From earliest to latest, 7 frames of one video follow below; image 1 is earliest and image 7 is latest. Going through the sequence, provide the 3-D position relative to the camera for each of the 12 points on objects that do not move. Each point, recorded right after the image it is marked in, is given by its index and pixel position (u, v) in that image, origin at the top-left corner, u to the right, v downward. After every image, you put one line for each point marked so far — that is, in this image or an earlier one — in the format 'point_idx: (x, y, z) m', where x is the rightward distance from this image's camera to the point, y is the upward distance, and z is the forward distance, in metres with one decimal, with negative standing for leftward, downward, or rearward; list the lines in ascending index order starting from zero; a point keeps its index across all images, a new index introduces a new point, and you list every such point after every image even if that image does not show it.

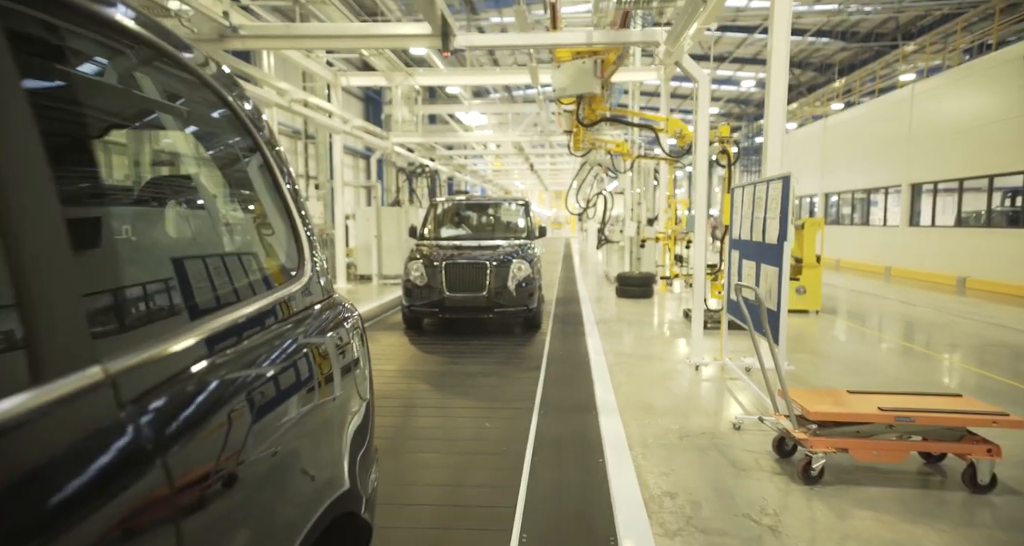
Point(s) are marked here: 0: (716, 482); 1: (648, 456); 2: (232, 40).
0: (+1.2, -1.3, +3.3) m
1: (+0.9, -1.2, +3.6) m
2: (-3.0, +2.5, +5.8) m
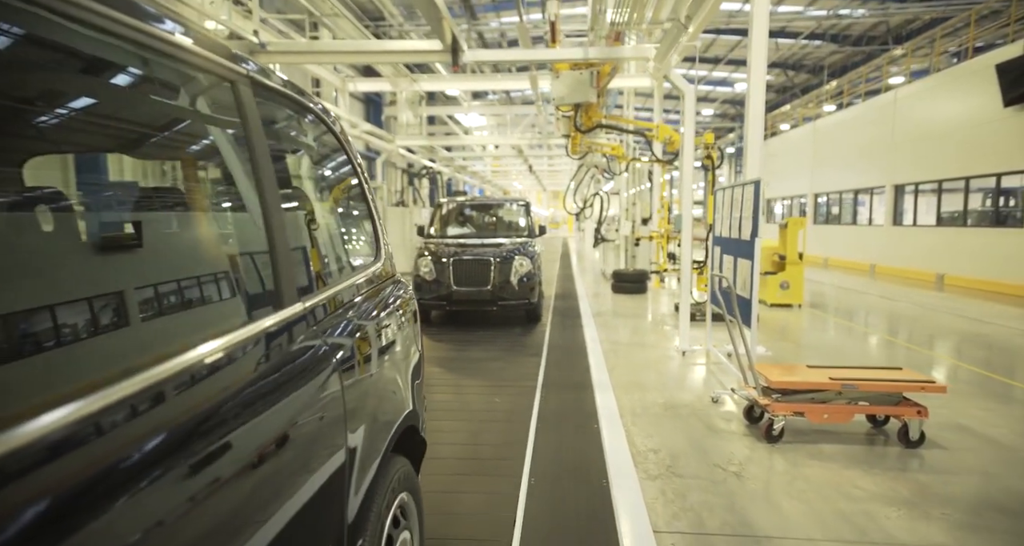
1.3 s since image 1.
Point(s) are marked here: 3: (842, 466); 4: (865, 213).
0: (+1.3, -1.2, +3.9) m
1: (+1.0, -1.2, +4.2) m
2: (-3.0, +2.6, +6.4) m
3: (+2.1, -1.2, +3.5) m
4: (+11.2, +1.9, +17.0) m
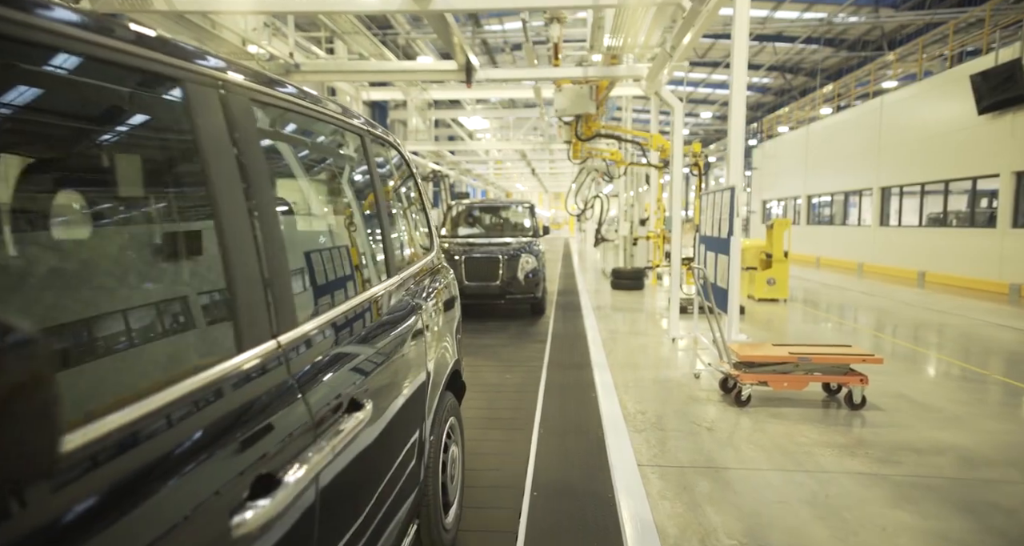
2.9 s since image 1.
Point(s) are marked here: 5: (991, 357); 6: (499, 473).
0: (+1.4, -1.1, +4.6) m
1: (+1.1, -1.1, +4.9) m
2: (-2.9, +2.7, +7.1) m
3: (+2.2, -1.2, +4.2) m
4: (+11.3, +1.9, +17.7) m
5: (+7.2, -1.3, +8.0) m
6: (-0.1, -1.2, +3.3) m
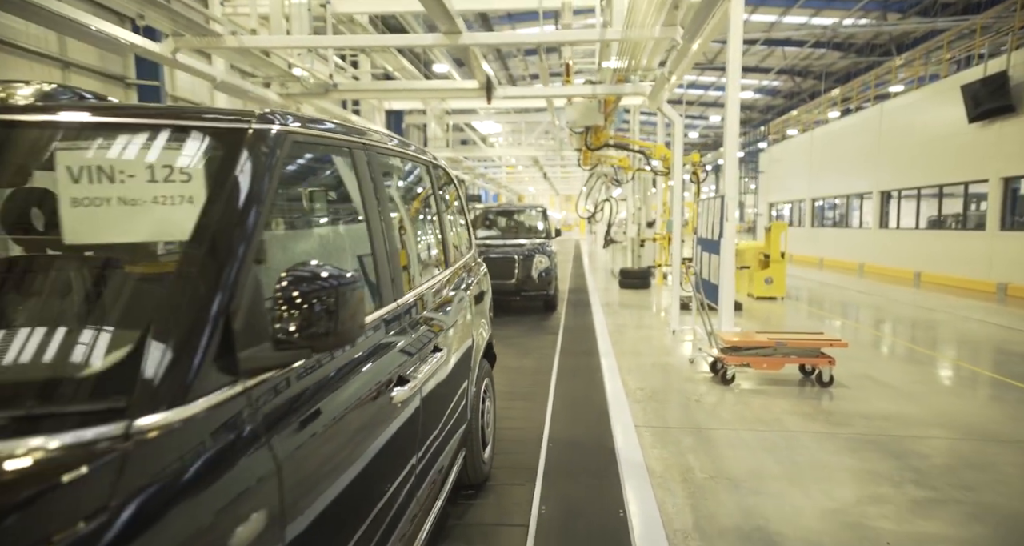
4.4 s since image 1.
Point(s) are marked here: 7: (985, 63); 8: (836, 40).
0: (+1.6, -1.1, +5.3) m
1: (+1.2, -1.1, +5.7) m
2: (-2.6, +2.7, +8.0) m
3: (+2.4, -1.1, +4.9) m
4: (+11.8, +1.9, +18.3) m
5: (+7.5, -1.3, +8.7) m
6: (+0.1, -1.2, +4.1) m
7: (+10.8, +4.8, +12.3) m
8: (+10.4, +7.4, +17.1) m
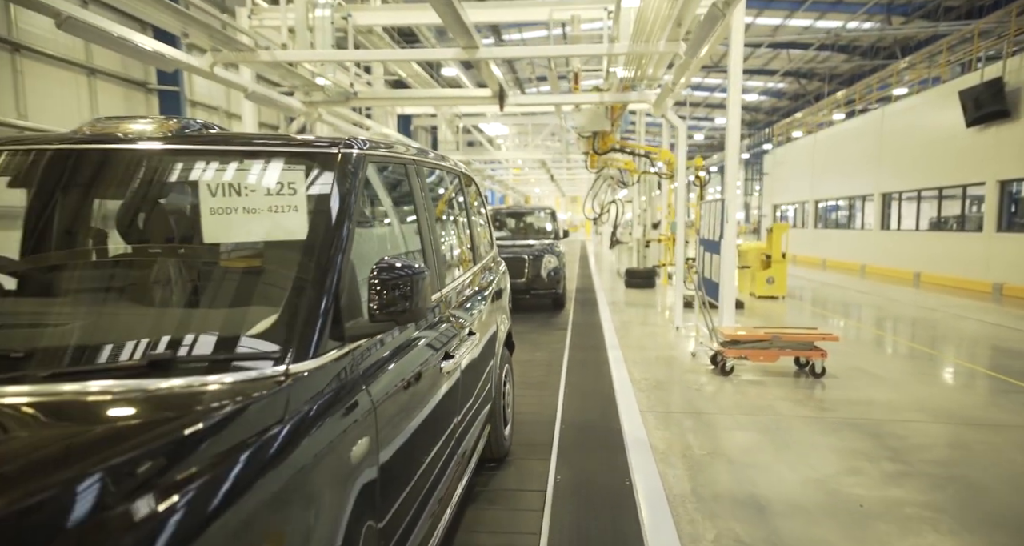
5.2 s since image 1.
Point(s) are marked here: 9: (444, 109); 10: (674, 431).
0: (+1.7, -1.1, +5.7) m
1: (+1.4, -1.0, +6.0) m
2: (-2.5, +2.7, +8.4) m
3: (+2.5, -1.1, +5.3) m
4: (+12.0, +1.9, +18.6) m
5: (+7.6, -1.3, +9.0) m
6: (+0.2, -1.2, +4.5) m
7: (+11.1, +4.8, +12.6) m
8: (+10.6, +7.4, +17.4) m
9: (-1.7, +4.1, +13.5) m
10: (+1.2, -1.2, +4.1) m
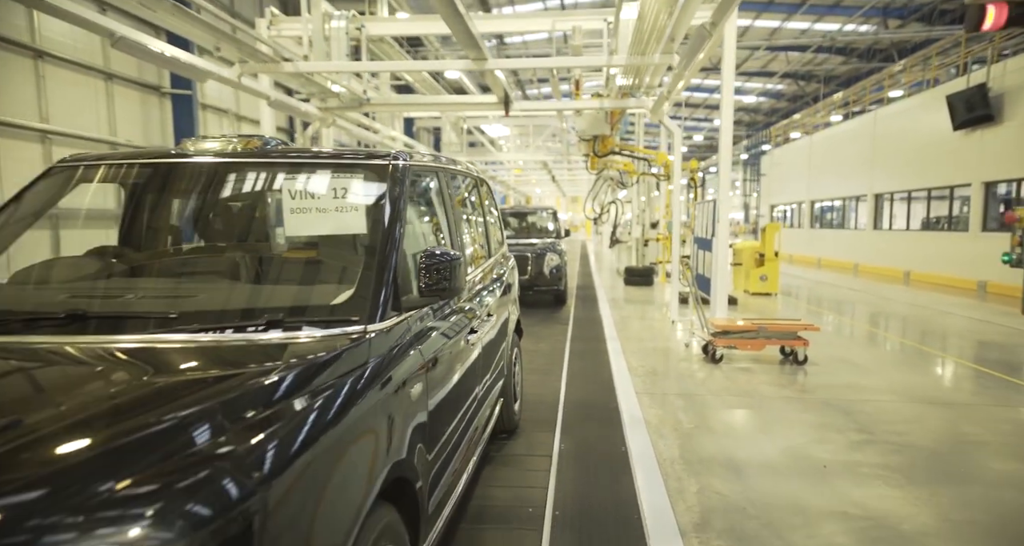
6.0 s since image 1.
0: (+1.8, -1.0, +6.1) m
1: (+1.5, -1.0, +6.5) m
2: (-2.4, +2.7, +8.8) m
3: (+2.6, -1.1, +5.7) m
4: (+12.1, +1.9, +19.0) m
5: (+7.7, -1.2, +9.4) m
6: (+0.3, -1.1, +4.9) m
7: (+11.1, +4.9, +13.0) m
8: (+10.7, +7.5, +17.9) m
9: (-1.6, +4.1, +13.9) m
10: (+1.3, -1.2, +4.6) m
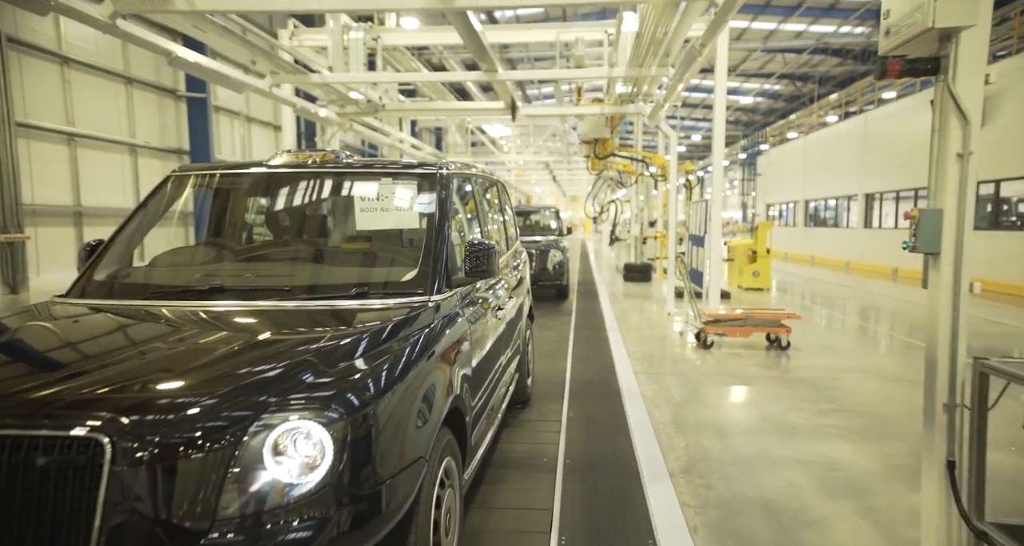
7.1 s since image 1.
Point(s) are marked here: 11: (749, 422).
0: (+1.9, -1.0, +6.7) m
1: (+1.6, -0.9, +7.1) m
2: (-2.3, +2.8, +9.4) m
3: (+2.7, -1.0, +6.3) m
4: (+12.2, +2.0, +19.6) m
5: (+7.8, -1.1, +10.0) m
6: (+0.4, -1.1, +5.5) m
7: (+11.2, +4.9, +13.6) m
8: (+10.8, +7.6, +18.4) m
9: (-1.5, +4.2, +14.5) m
10: (+1.4, -1.1, +5.1) m
11: (+1.8, -1.2, +4.2) m
